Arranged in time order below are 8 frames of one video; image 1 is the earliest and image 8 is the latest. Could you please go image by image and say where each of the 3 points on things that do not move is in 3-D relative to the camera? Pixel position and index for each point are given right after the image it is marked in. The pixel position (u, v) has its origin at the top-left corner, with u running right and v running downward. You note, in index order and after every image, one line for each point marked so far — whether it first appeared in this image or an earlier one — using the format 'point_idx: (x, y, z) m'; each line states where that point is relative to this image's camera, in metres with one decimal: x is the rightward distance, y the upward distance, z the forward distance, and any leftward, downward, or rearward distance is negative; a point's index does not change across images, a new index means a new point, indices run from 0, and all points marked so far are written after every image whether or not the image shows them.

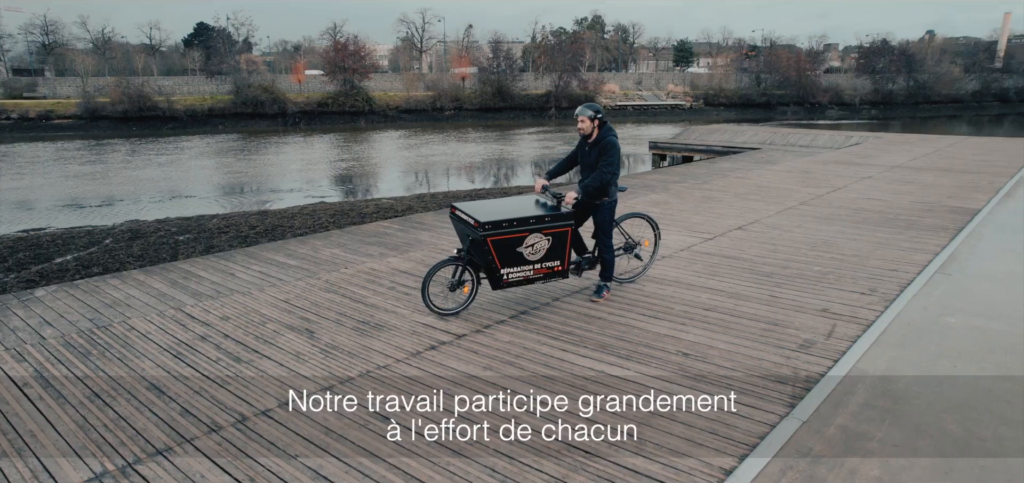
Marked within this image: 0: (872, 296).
0: (+3.2, -0.5, +5.9) m
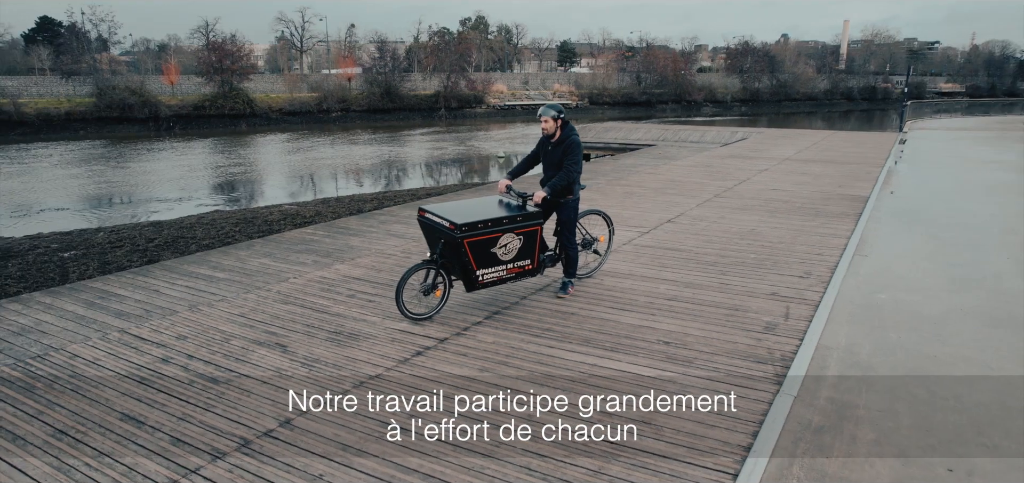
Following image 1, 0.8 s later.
0: (+2.9, -0.4, +6.4) m
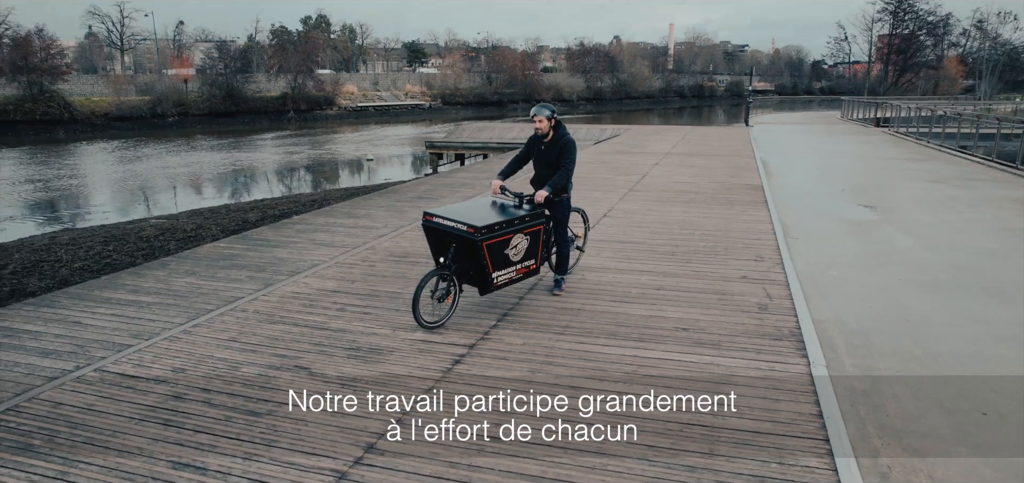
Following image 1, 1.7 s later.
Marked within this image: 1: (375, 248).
0: (+2.7, -0.2, +7.0) m
1: (-1.6, 0.0, +8.1) m
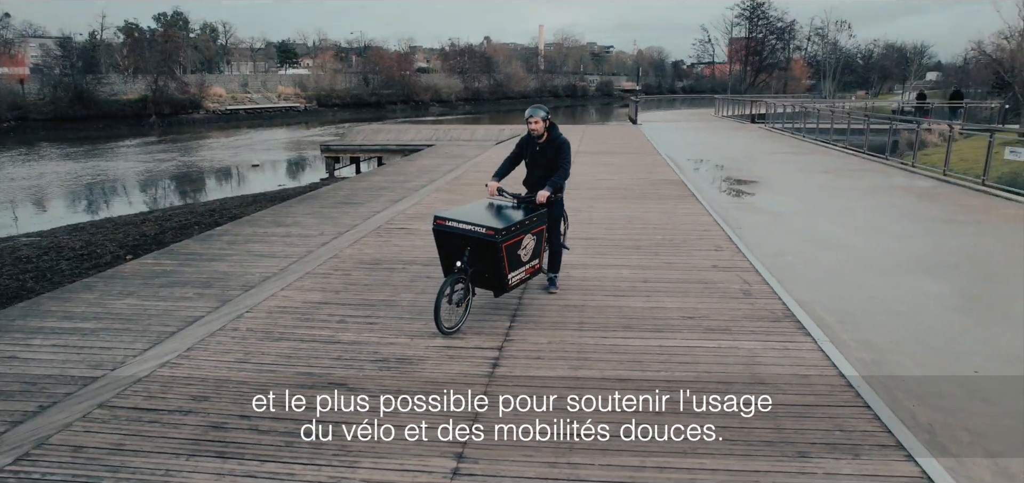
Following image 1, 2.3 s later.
0: (+2.4, -0.1, +7.5) m
1: (-2.0, -0.1, +7.7) m
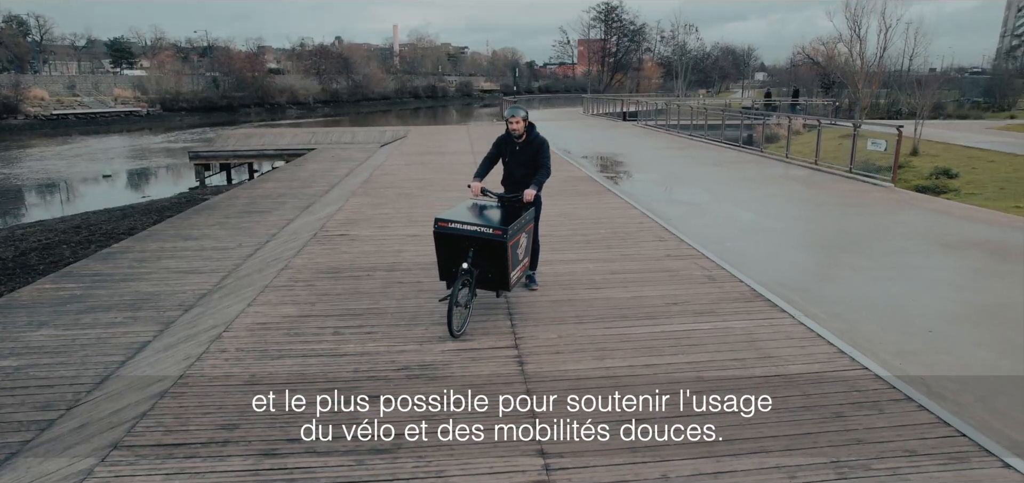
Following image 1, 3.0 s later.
0: (+1.9, 0.0, +8.0) m
1: (-2.5, -0.2, +7.3) m
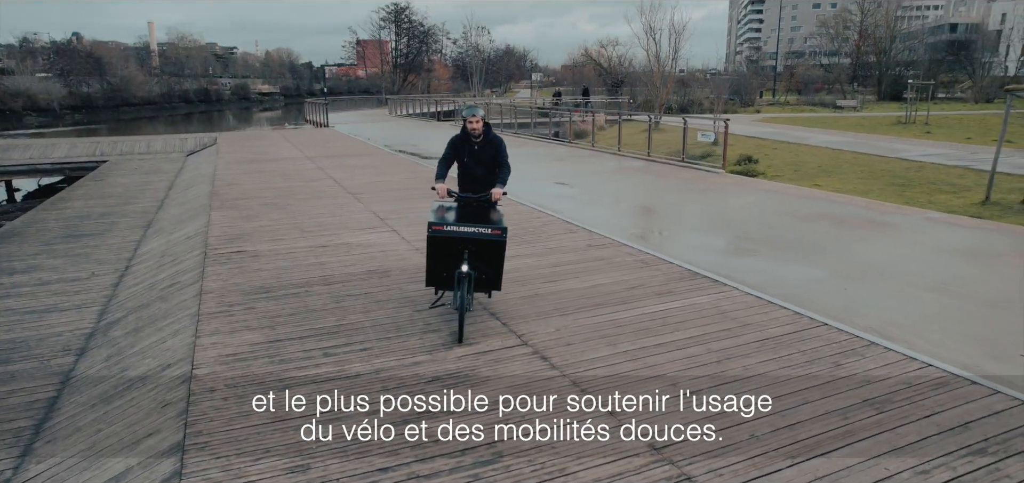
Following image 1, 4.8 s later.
0: (+0.8, +0.1, +8.5) m
1: (-3.1, -0.5, +6.4) m
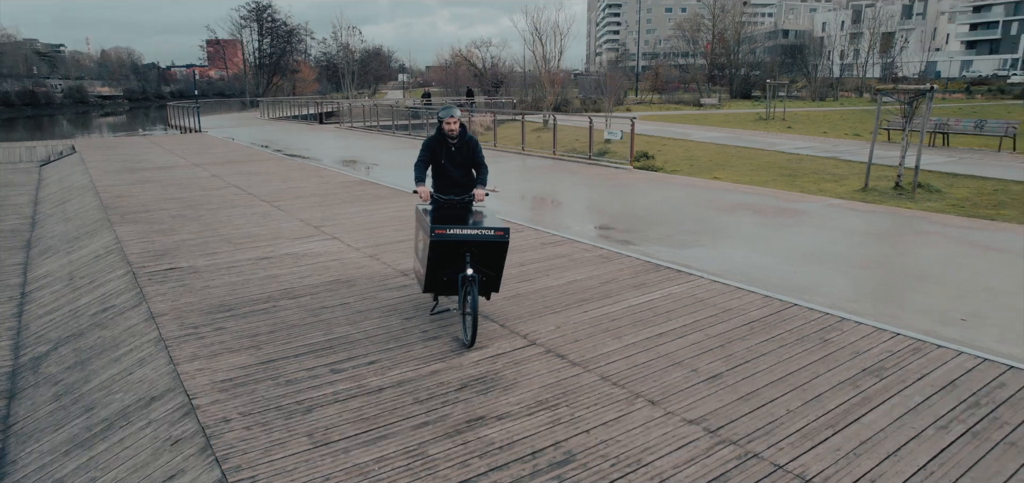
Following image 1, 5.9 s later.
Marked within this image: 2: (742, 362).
0: (+0.2, +0.1, +8.6) m
1: (-3.3, -0.6, +5.8) m
2: (+1.6, -0.8, +4.6) m
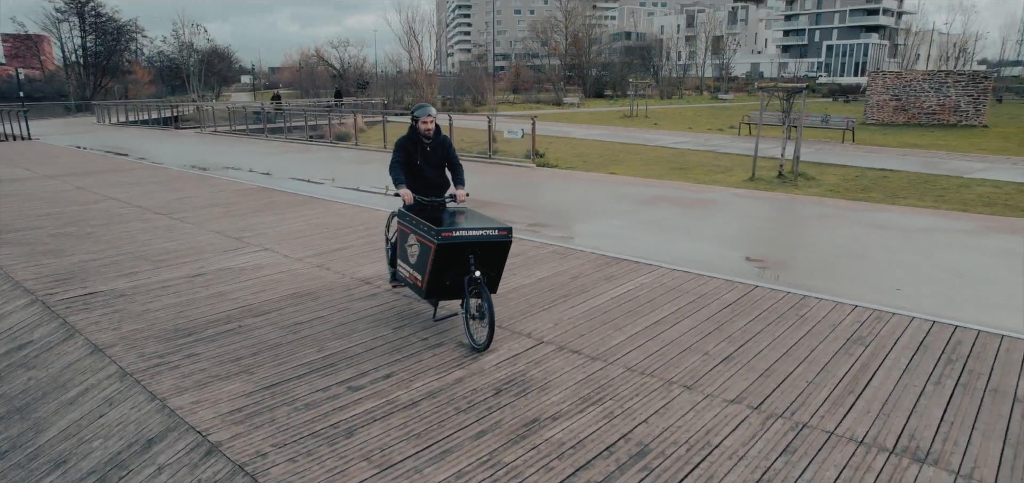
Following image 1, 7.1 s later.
0: (-0.6, +0.1, +8.4) m
1: (-3.3, -0.8, +5.0) m
2: (+1.7, -0.7, +4.9) m
